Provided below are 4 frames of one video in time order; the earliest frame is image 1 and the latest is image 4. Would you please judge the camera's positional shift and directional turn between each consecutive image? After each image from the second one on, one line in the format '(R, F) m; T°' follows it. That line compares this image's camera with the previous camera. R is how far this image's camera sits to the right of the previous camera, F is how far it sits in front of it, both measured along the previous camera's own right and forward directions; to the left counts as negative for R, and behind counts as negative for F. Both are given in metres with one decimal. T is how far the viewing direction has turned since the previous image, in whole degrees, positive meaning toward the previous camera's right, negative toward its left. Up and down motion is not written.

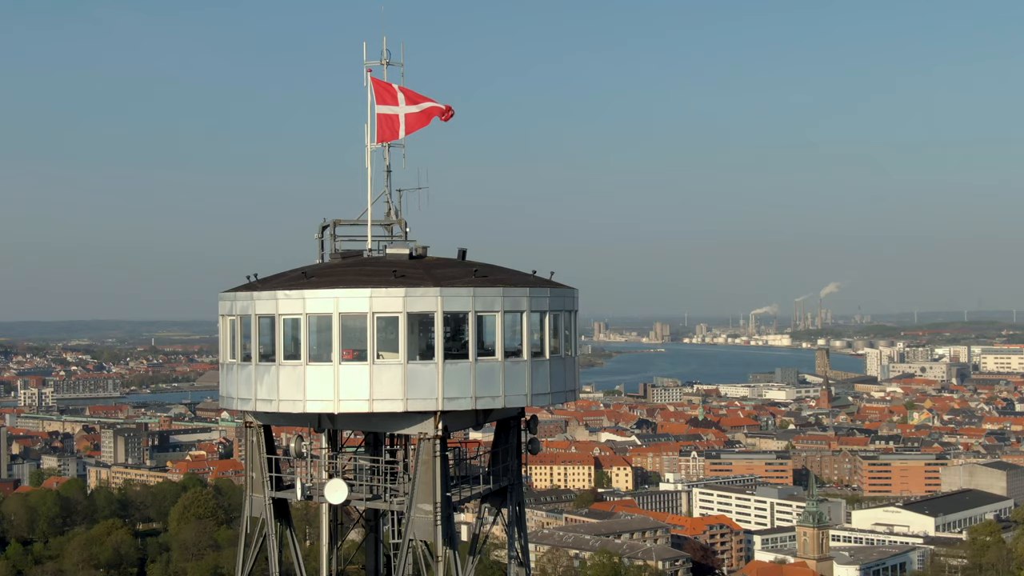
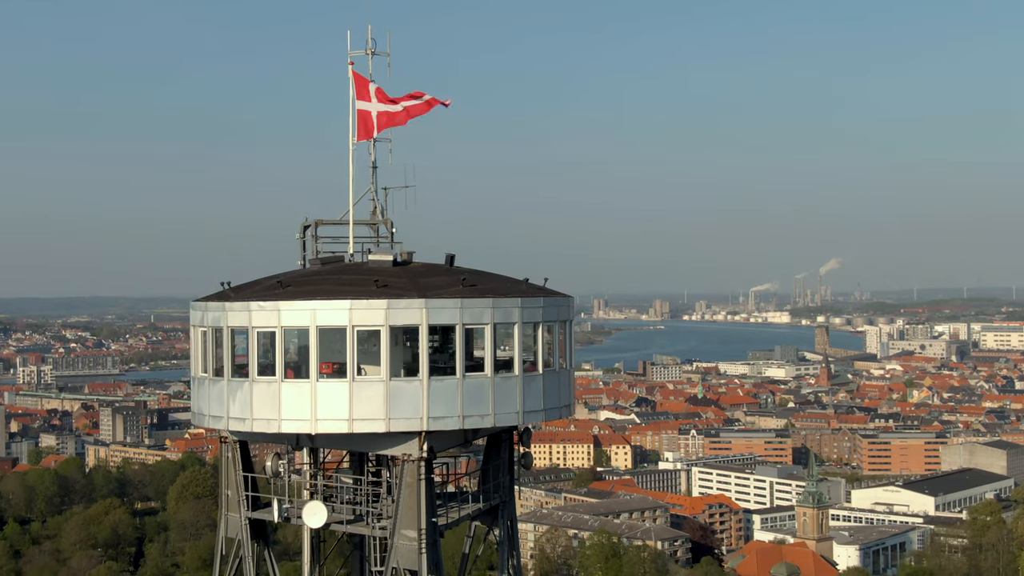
(+0.1, +0.7) m; 0°
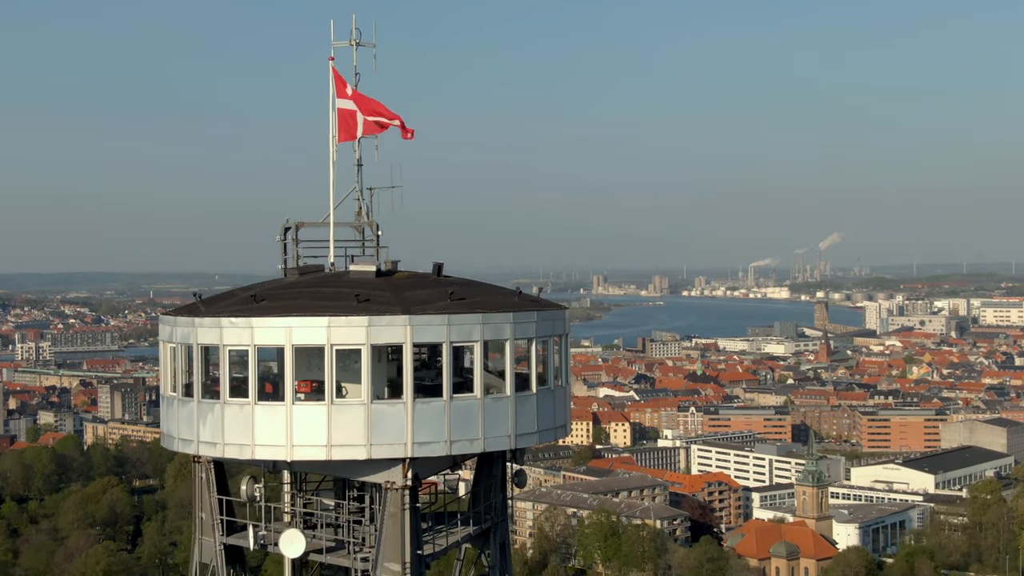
(+0.1, +0.7) m; 0°
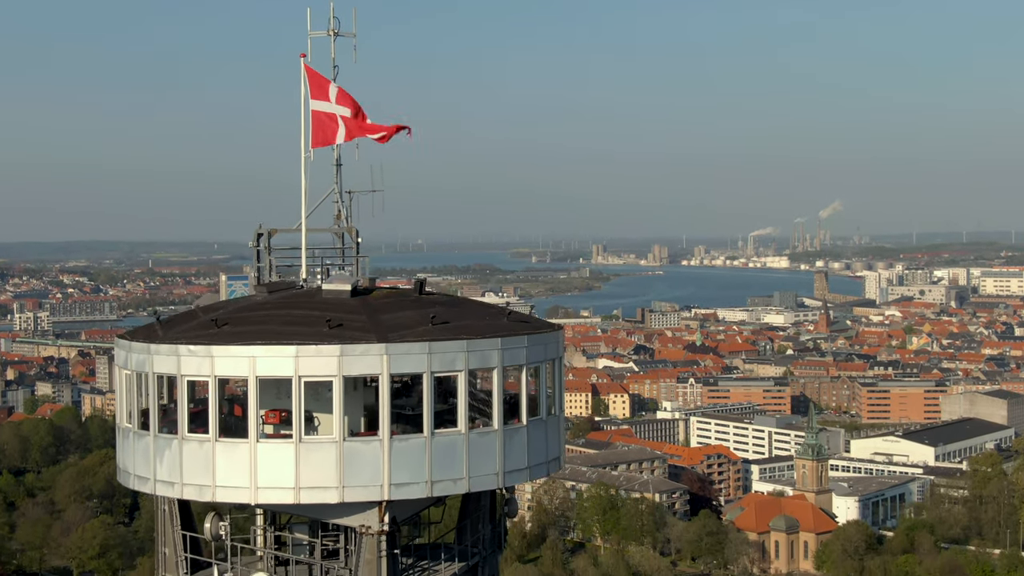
(+0.1, +0.8) m; 0°
